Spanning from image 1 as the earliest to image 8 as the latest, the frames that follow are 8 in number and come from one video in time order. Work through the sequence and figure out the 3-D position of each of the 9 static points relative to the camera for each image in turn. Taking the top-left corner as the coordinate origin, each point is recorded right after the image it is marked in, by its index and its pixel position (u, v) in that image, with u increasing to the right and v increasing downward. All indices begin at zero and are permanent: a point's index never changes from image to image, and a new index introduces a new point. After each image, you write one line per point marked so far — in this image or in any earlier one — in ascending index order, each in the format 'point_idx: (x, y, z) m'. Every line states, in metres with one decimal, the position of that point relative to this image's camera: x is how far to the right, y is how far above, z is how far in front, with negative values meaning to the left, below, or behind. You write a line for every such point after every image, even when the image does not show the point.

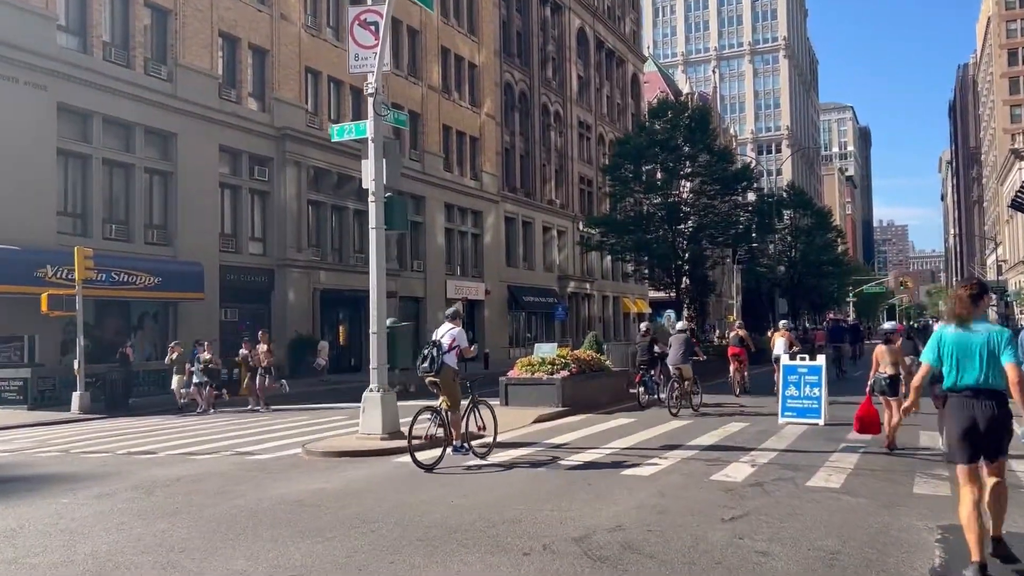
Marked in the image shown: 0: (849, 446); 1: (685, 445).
0: (+5.4, -2.5, +13.5) m
1: (+2.8, -2.5, +13.6) m
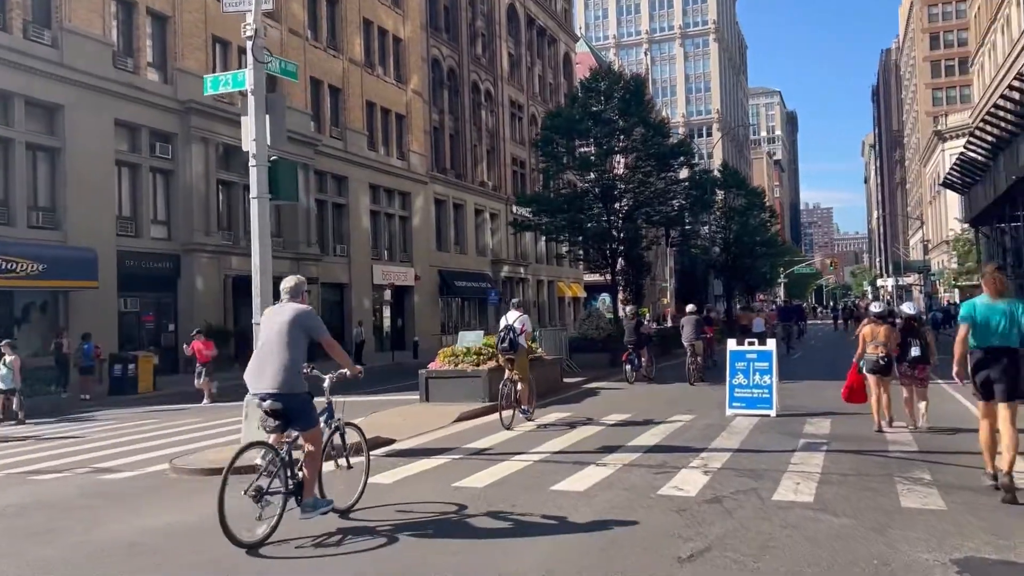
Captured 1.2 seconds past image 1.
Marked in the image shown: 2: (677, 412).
0: (+4.2, -2.1, +11.9) m
1: (+1.6, -2.2, +11.8) m
2: (+3.0, -2.3, +15.4) m
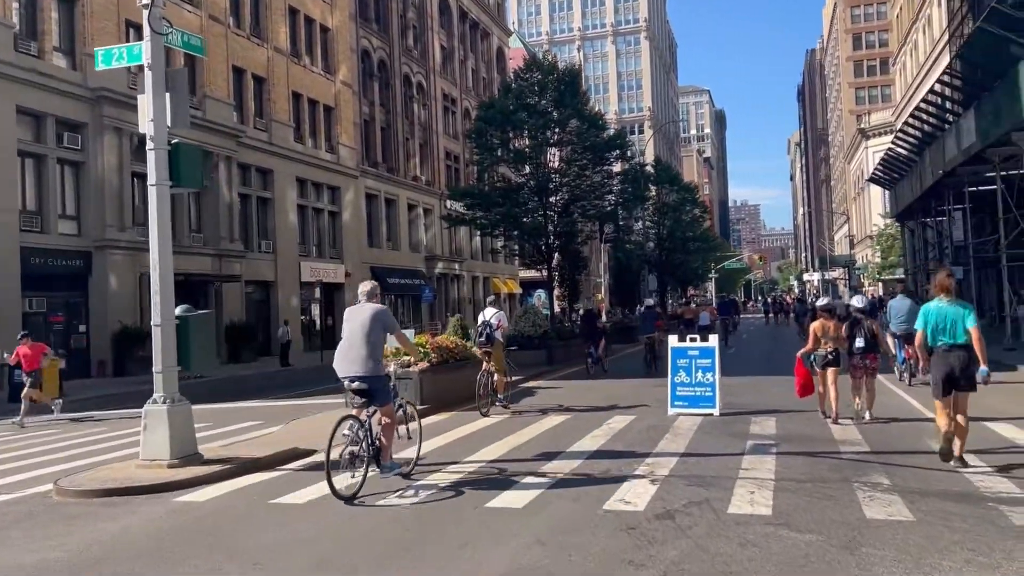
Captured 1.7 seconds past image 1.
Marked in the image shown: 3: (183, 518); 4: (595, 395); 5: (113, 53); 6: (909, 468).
0: (+3.3, -2.1, +11.3) m
1: (+0.7, -2.1, +11.0) m
2: (+1.8, -2.2, +14.7) m
3: (-3.3, -2.3, +8.4) m
4: (+1.8, -2.3, +18.6) m
5: (-5.0, +3.0, +10.7) m
6: (+4.3, -2.0, +9.2) m
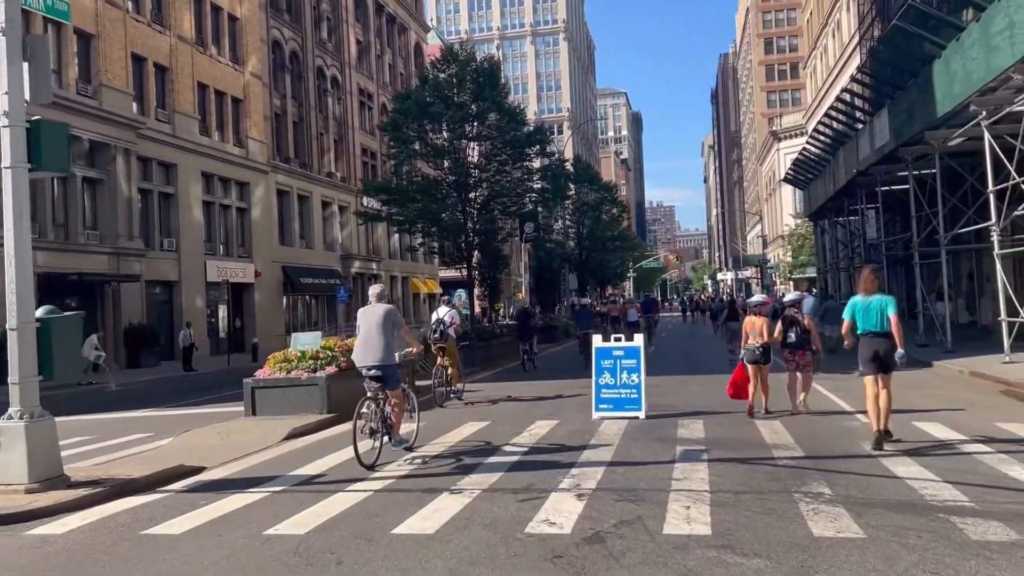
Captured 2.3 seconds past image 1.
0: (+2.2, -2.0, +10.7) m
1: (-0.3, -2.1, +10.1) m
2: (+0.5, -2.1, +13.9) m
3: (-4.0, -2.2, +7.1) m
4: (0.0, -2.3, +17.7) m
5: (-6.0, +3.0, +9.2) m
6: (+3.4, -1.9, +8.7) m
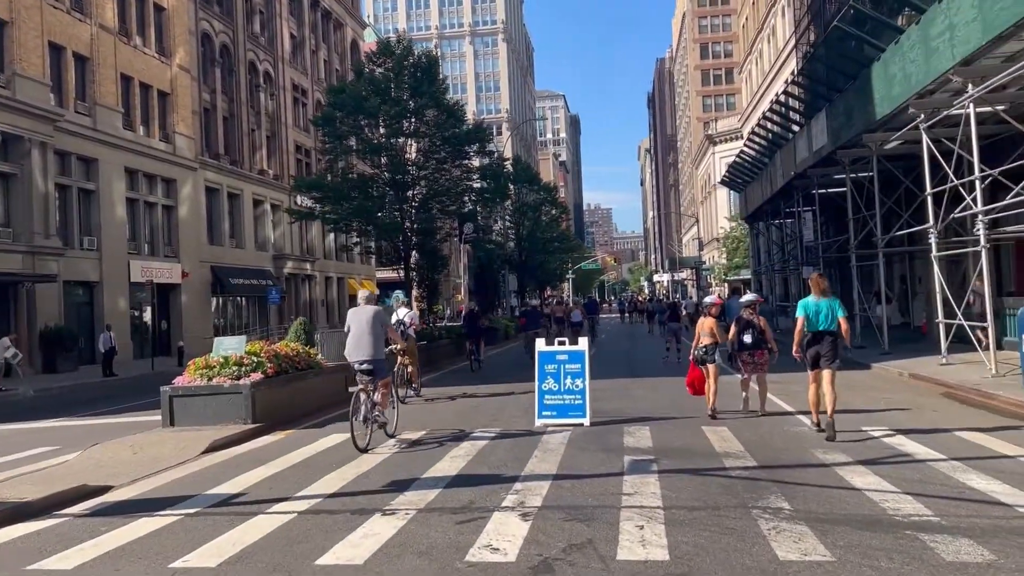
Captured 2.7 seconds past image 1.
0: (+1.5, -2.0, +10.1) m
1: (-1.0, -2.1, +9.3) m
2: (-0.5, -2.2, +13.3) m
3: (-4.5, -2.3, +6.1) m
4: (-1.2, -2.3, +17.0) m
5: (-6.6, +3.0, +8.1) m
6: (+2.9, -1.9, +8.2) m
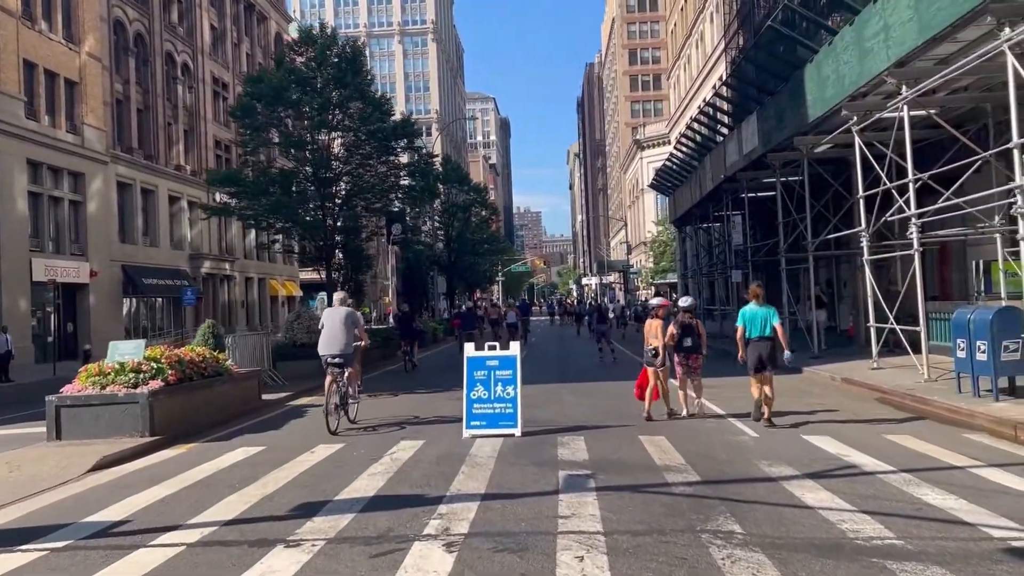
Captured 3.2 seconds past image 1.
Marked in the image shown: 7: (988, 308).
0: (+0.6, -2.0, +9.3) m
1: (-1.8, -2.1, +8.4) m
2: (-1.6, -2.2, +12.3) m
3: (-4.9, -2.2, +4.9) m
4: (-2.6, -2.3, +16.0) m
5: (-7.2, +3.0, +6.7) m
6: (+2.2, -1.9, +7.6) m
7: (+7.7, -0.3, +13.7) m
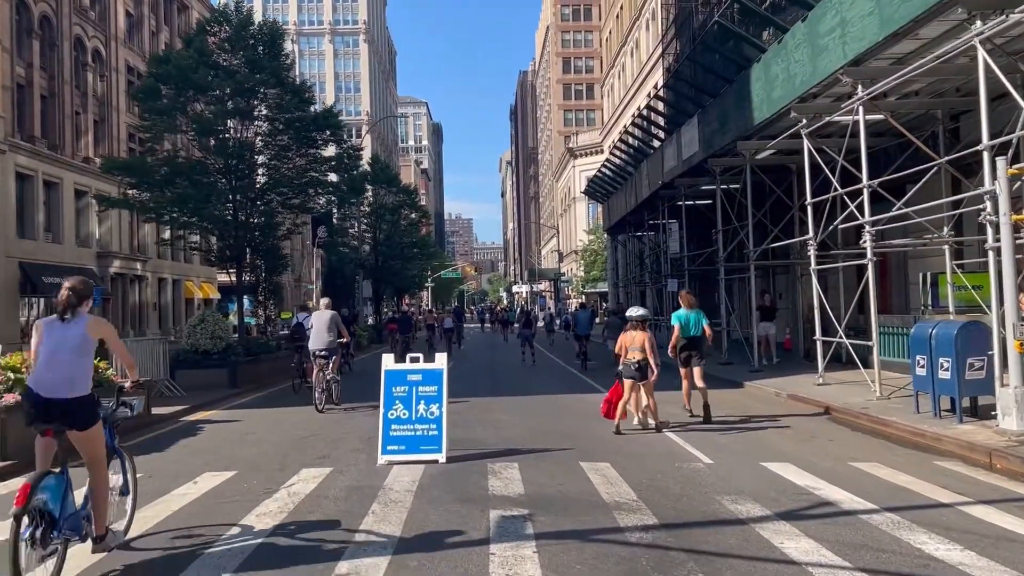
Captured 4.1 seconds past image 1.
0: (-0.1, -2.1, +7.8) m
1: (-2.4, -2.1, +6.6) m
2: (-2.6, -2.2, +10.6) m
3: (-5.3, -2.1, +2.9) m
4: (-3.9, -2.3, +14.2) m
5: (-7.6, +3.1, +4.6) m
6: (+1.6, -2.0, +6.2) m
7: (+6.6, -0.5, +12.7) m
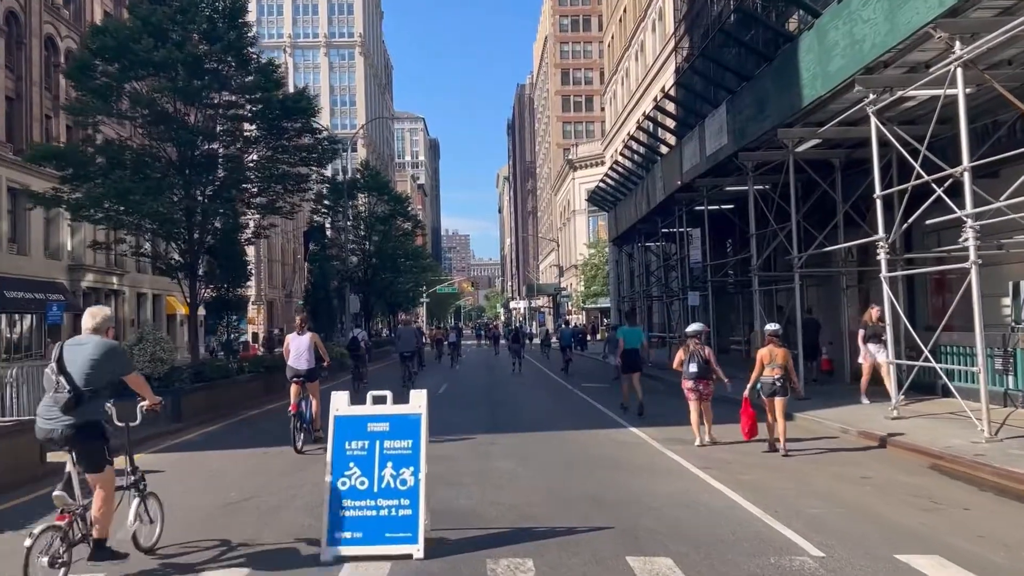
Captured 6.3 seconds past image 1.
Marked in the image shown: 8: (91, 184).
0: (0.0, -2.1, +4.4) m
1: (-2.3, -2.1, +3.2) m
2: (-2.5, -2.2, +7.1) m
3: (-5.2, -2.0, -0.6) m
4: (-3.8, -2.5, +10.7) m
5: (-7.5, +3.2, +1.2) m
6: (+1.7, -2.0, +2.7) m
7: (+6.7, -0.6, +9.4) m
8: (-9.2, +2.2, +19.2) m
